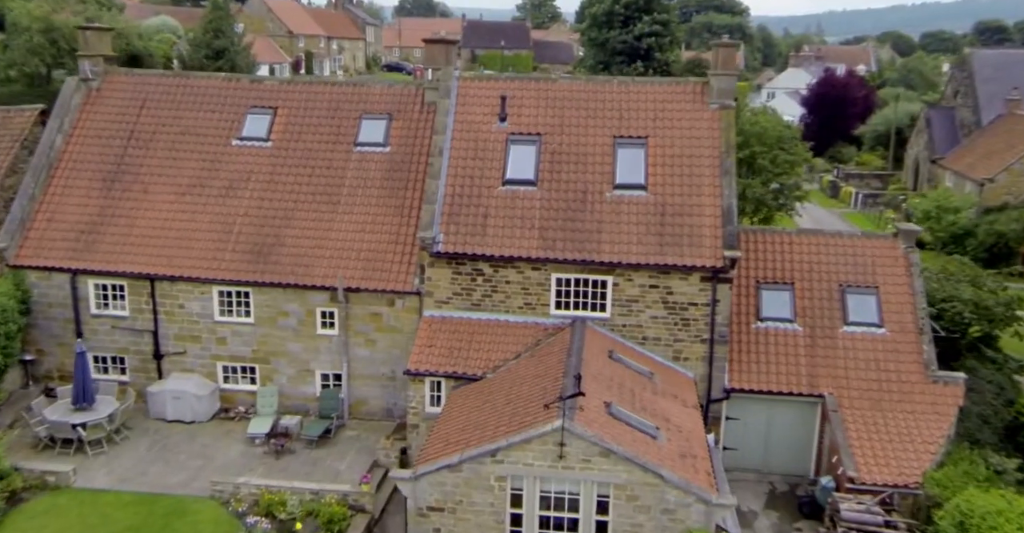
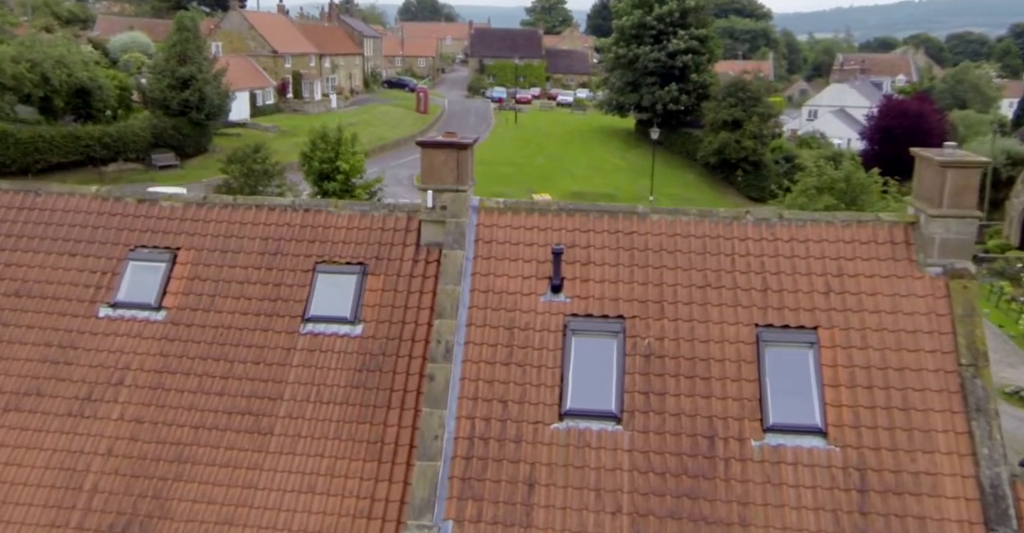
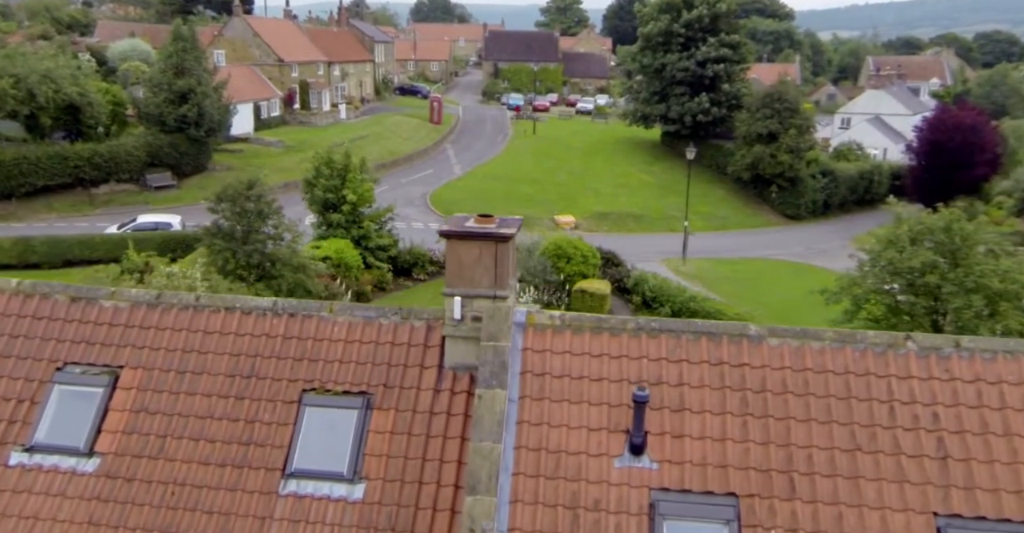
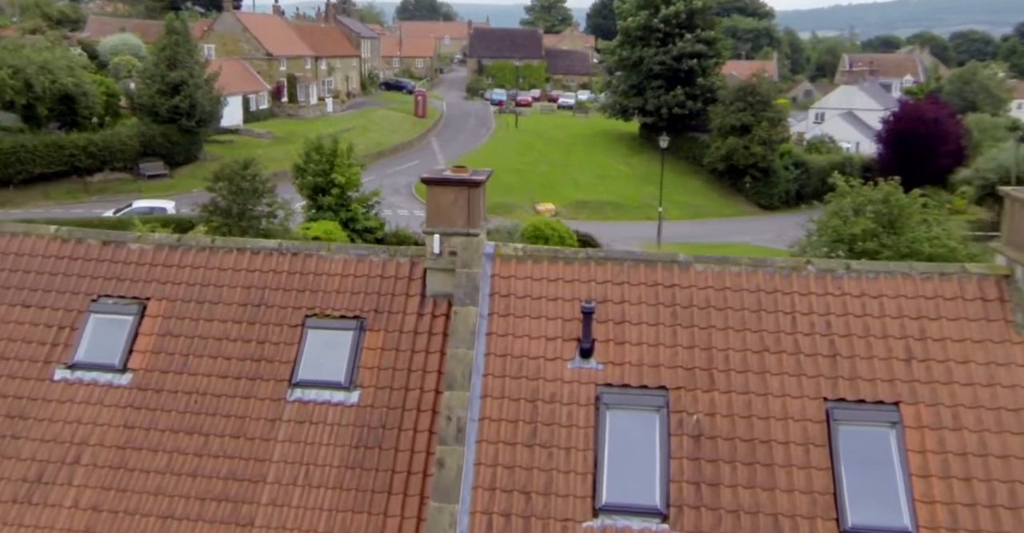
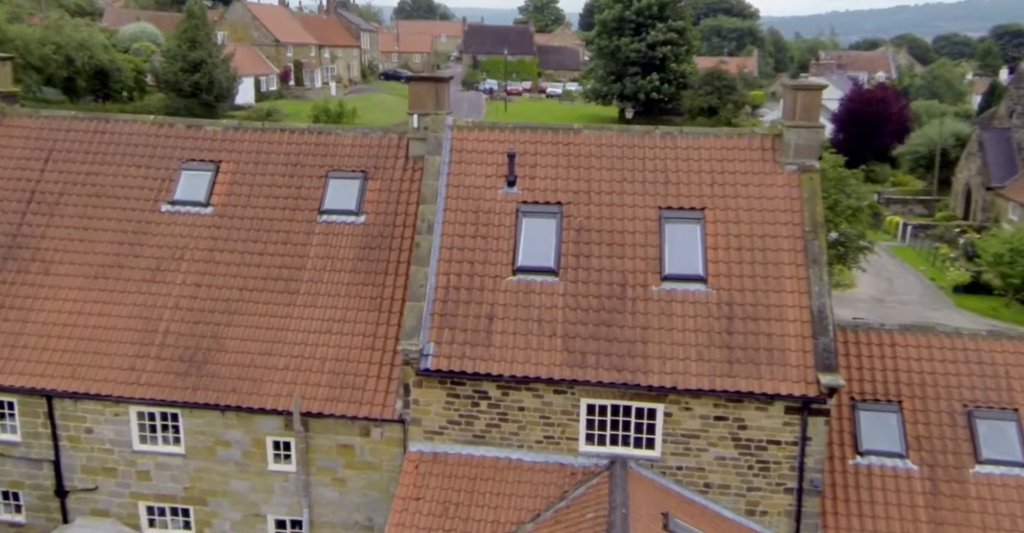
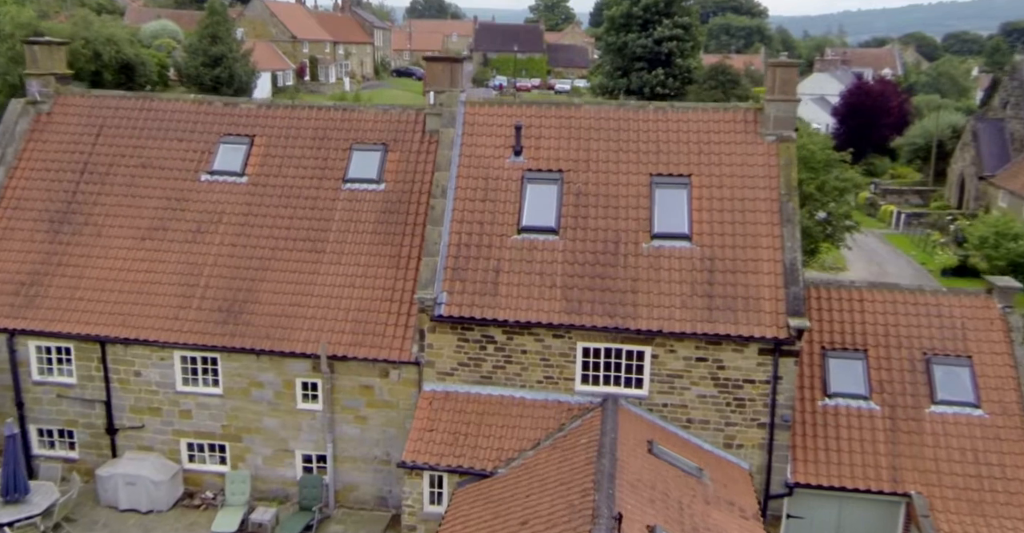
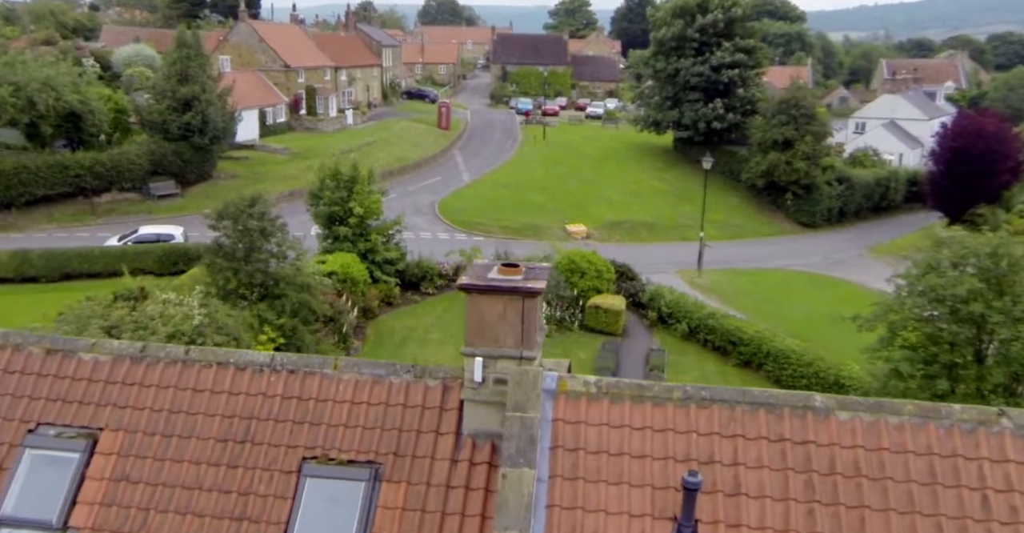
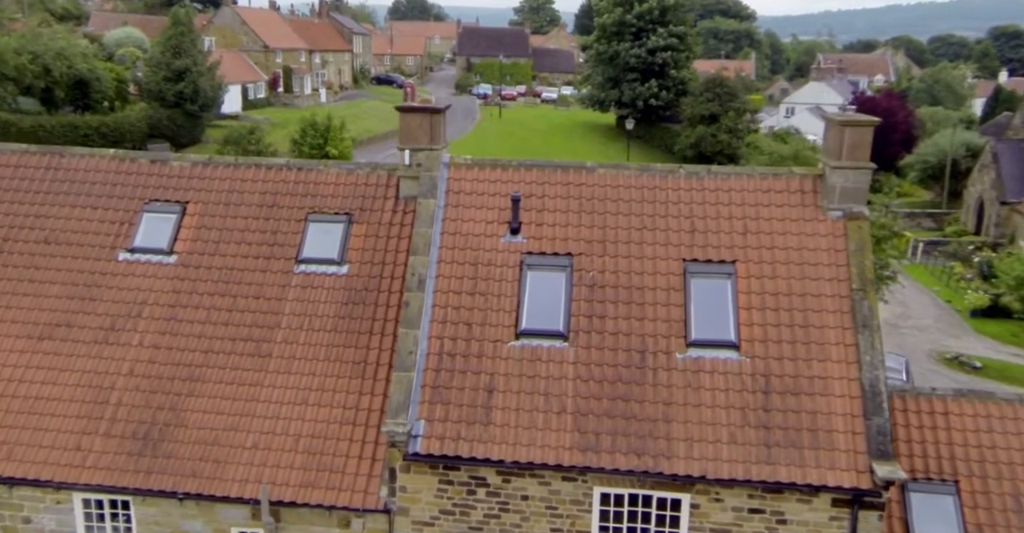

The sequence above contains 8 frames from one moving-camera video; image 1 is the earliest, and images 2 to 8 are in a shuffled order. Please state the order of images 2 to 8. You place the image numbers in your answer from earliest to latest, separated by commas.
6, 5, 8, 2, 4, 3, 7
